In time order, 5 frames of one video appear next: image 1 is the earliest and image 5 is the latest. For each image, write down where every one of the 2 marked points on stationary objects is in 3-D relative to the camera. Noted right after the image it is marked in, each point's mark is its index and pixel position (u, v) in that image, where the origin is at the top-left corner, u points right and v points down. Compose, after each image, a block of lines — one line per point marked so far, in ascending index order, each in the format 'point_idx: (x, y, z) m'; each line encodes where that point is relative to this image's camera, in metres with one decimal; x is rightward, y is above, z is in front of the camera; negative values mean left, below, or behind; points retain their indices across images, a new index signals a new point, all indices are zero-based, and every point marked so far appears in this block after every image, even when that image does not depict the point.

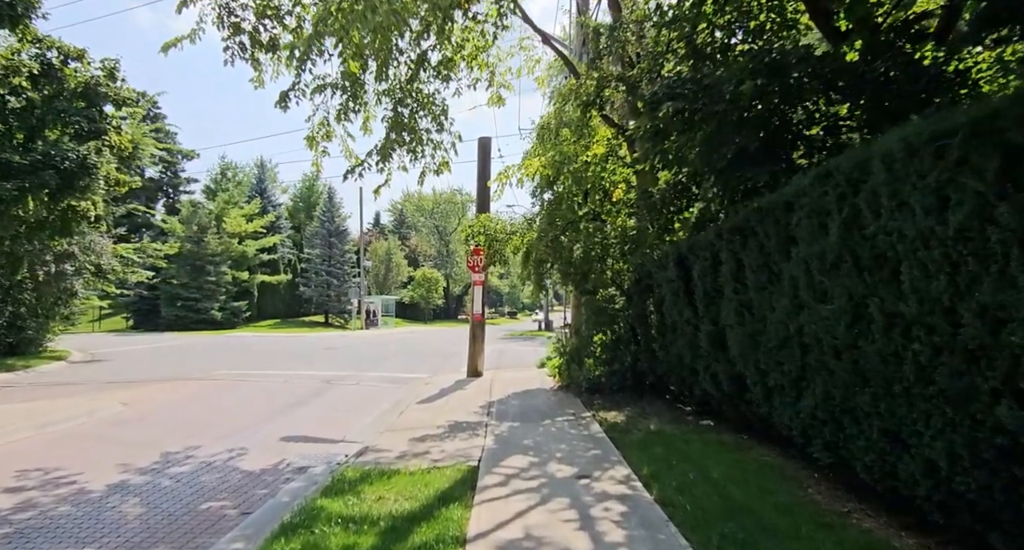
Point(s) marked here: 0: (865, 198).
0: (+2.0, +0.4, +3.0) m
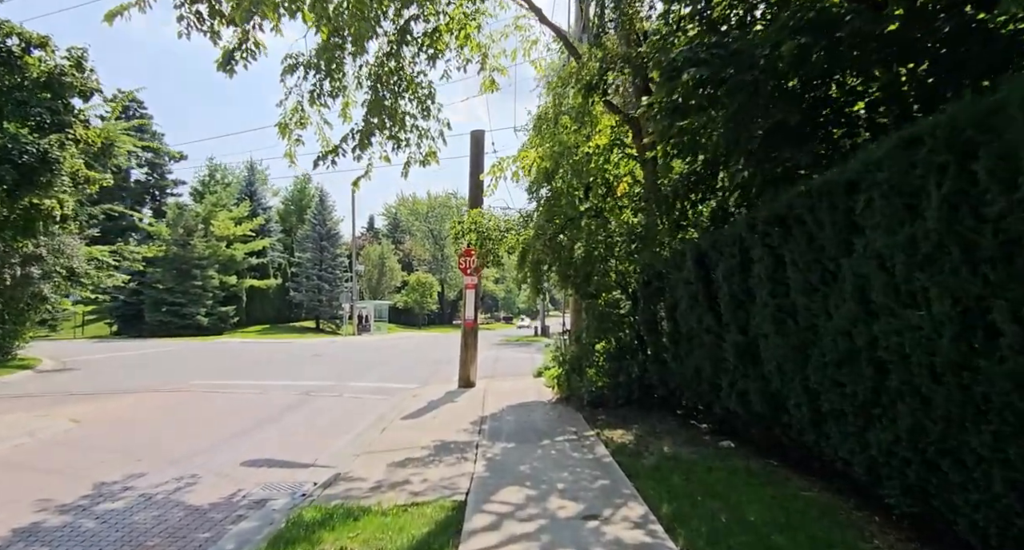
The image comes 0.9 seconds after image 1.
0: (+2.0, +0.5, +2.2) m
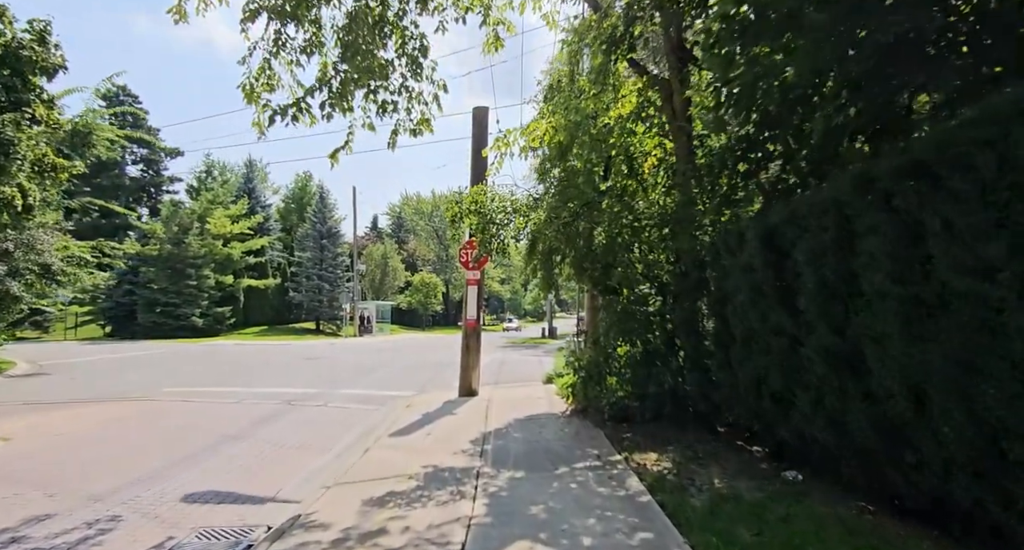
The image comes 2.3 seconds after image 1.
0: (+2.0, +0.6, +0.9) m
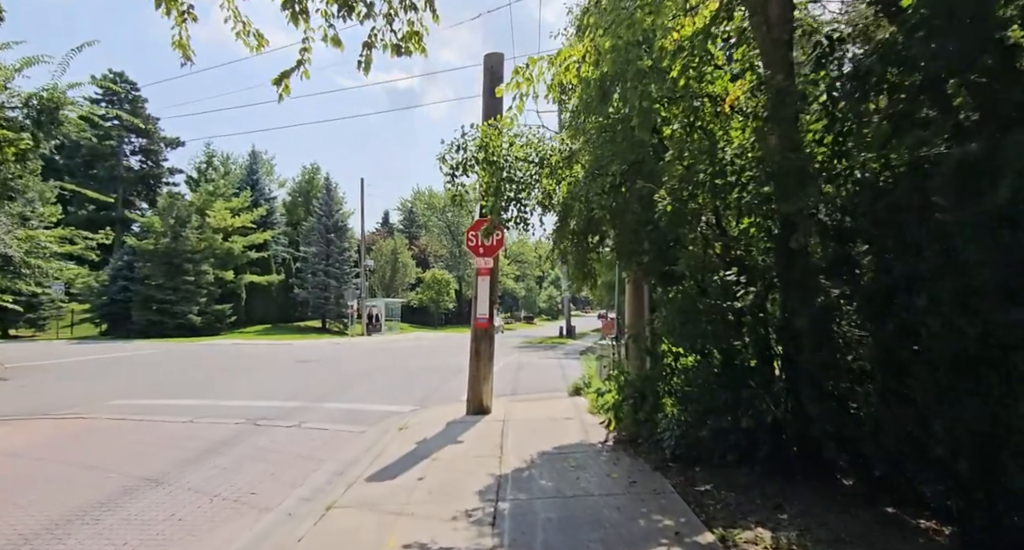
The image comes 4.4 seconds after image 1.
0: (+2.1, +0.8, -1.3) m
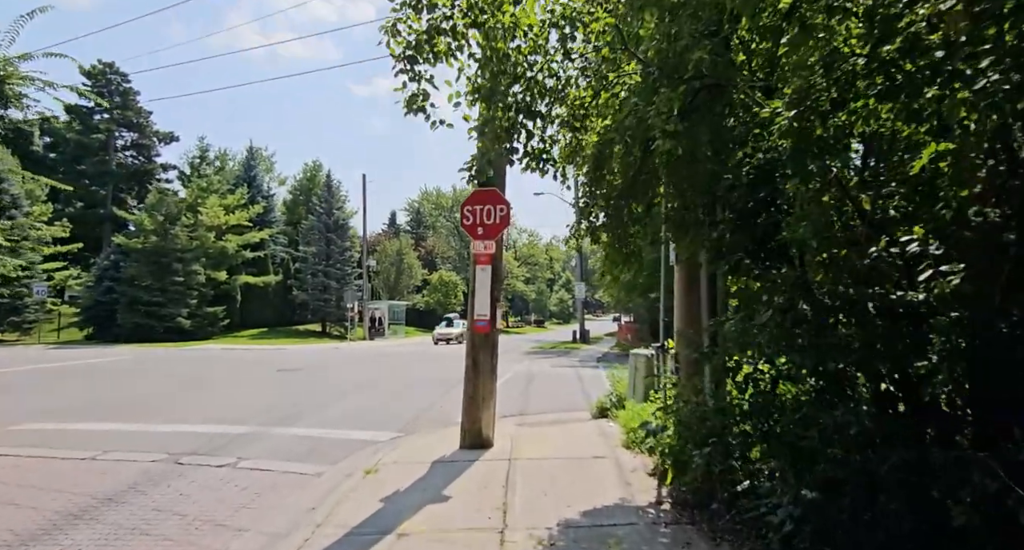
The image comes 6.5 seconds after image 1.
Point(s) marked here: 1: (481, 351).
0: (+2.0, +1.0, -3.4) m
1: (-0.4, -0.9, +6.5) m
